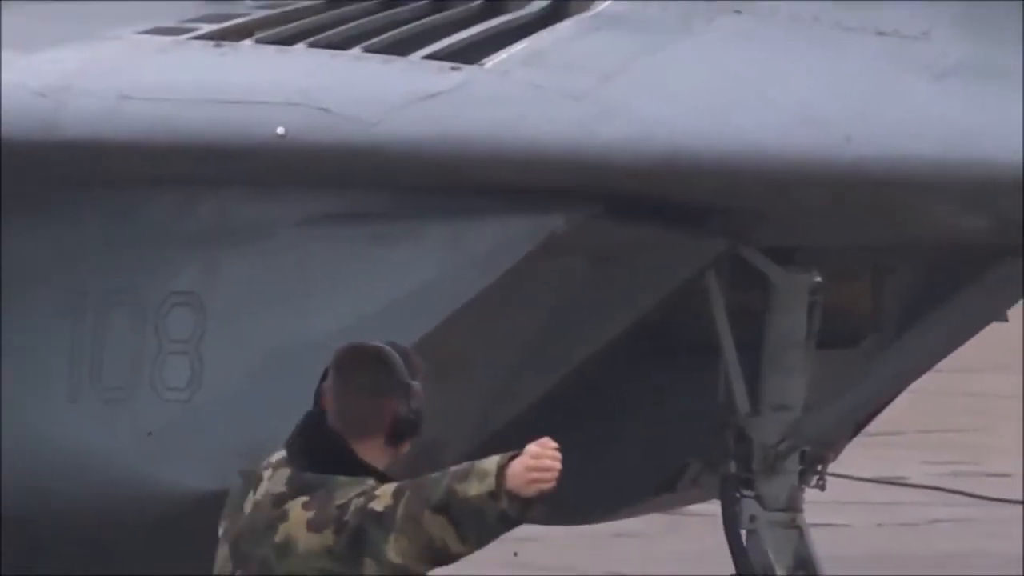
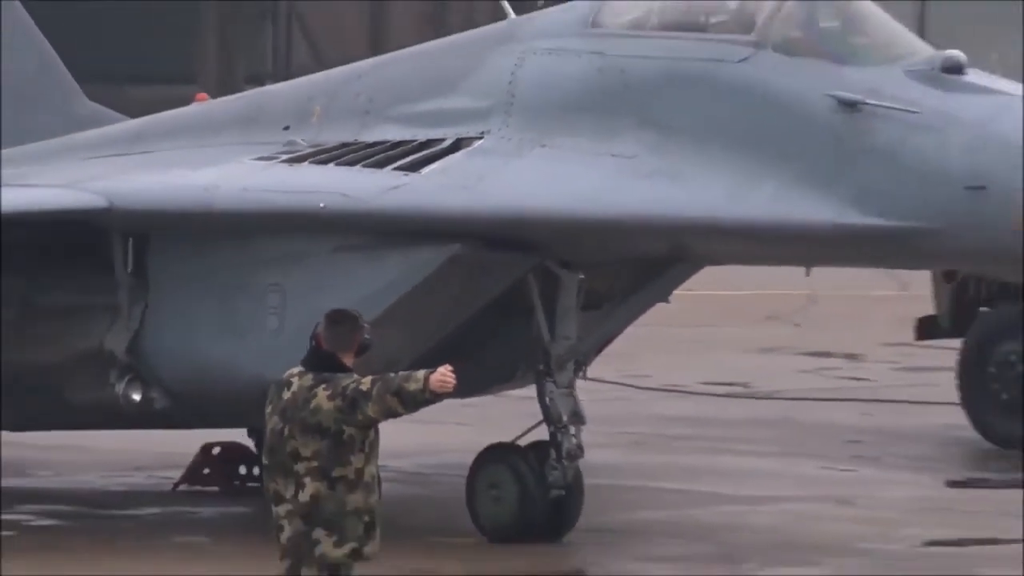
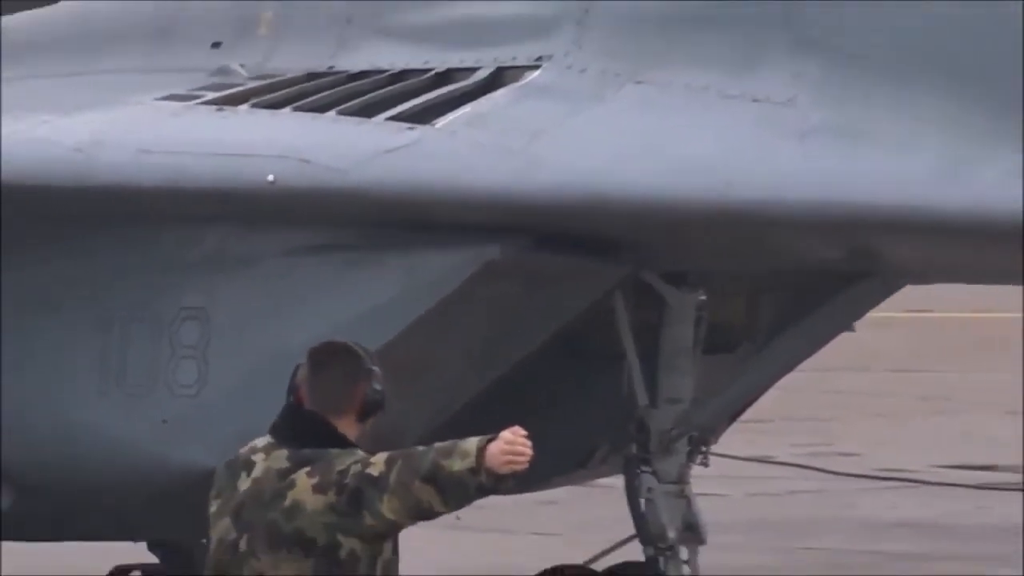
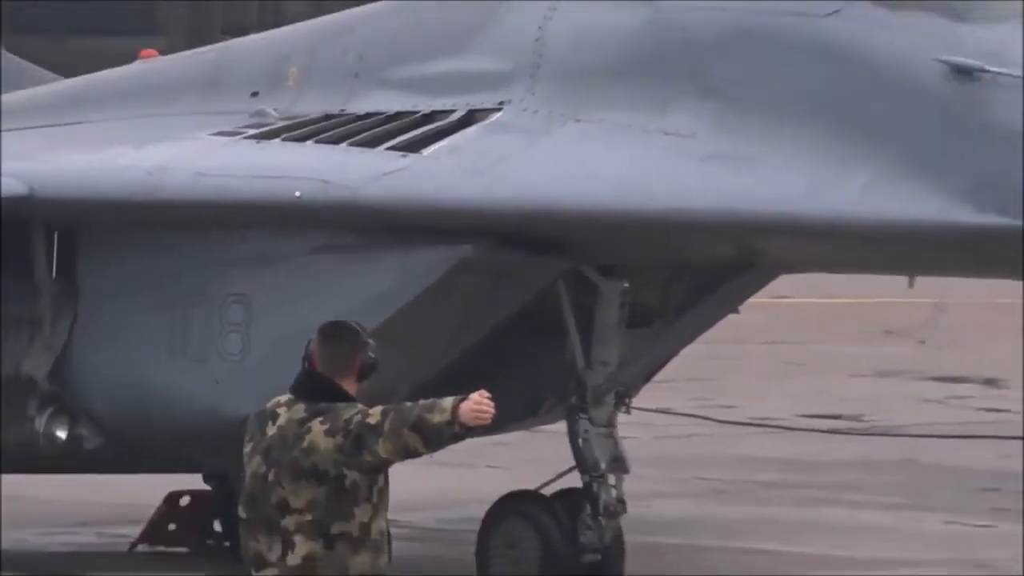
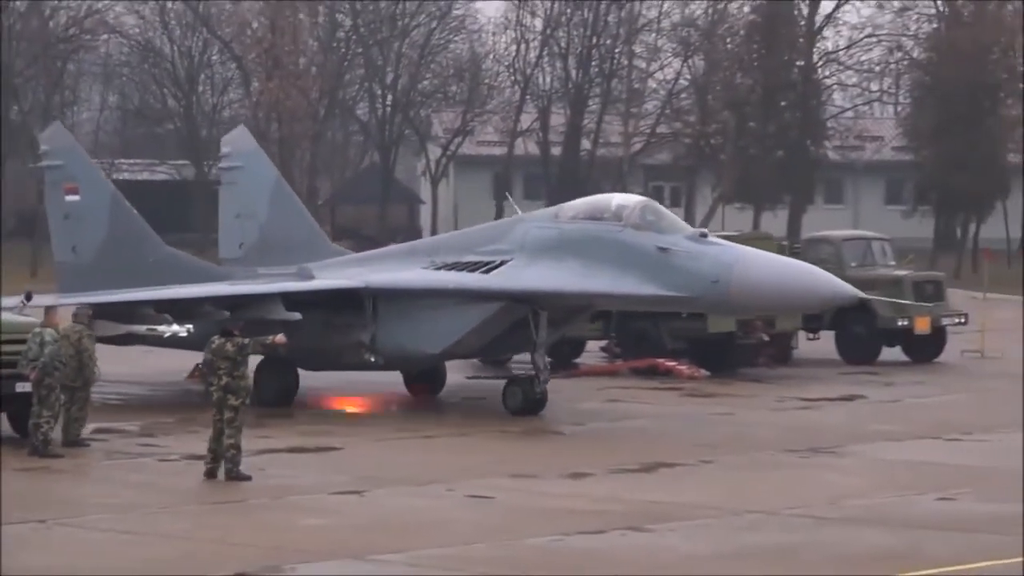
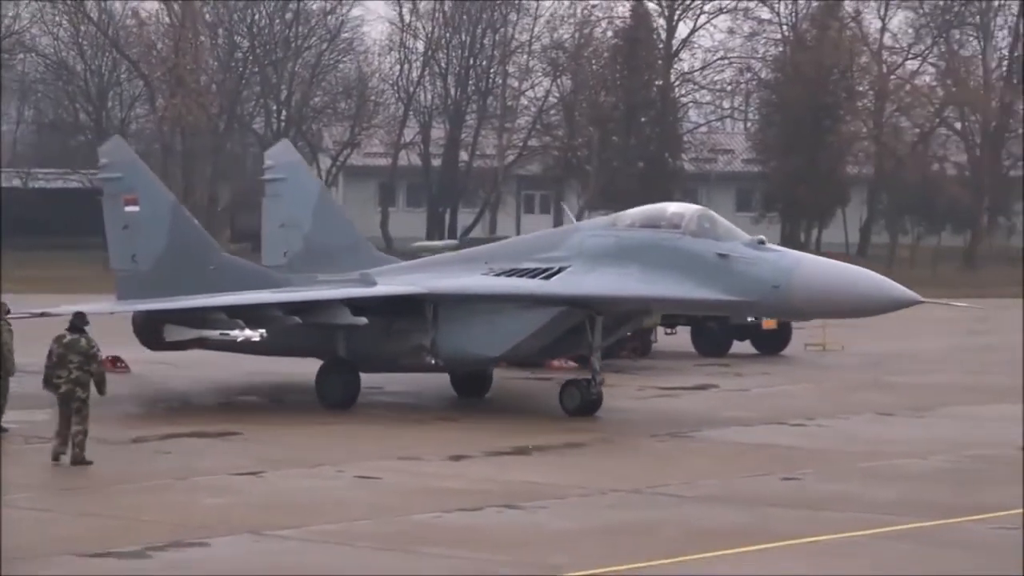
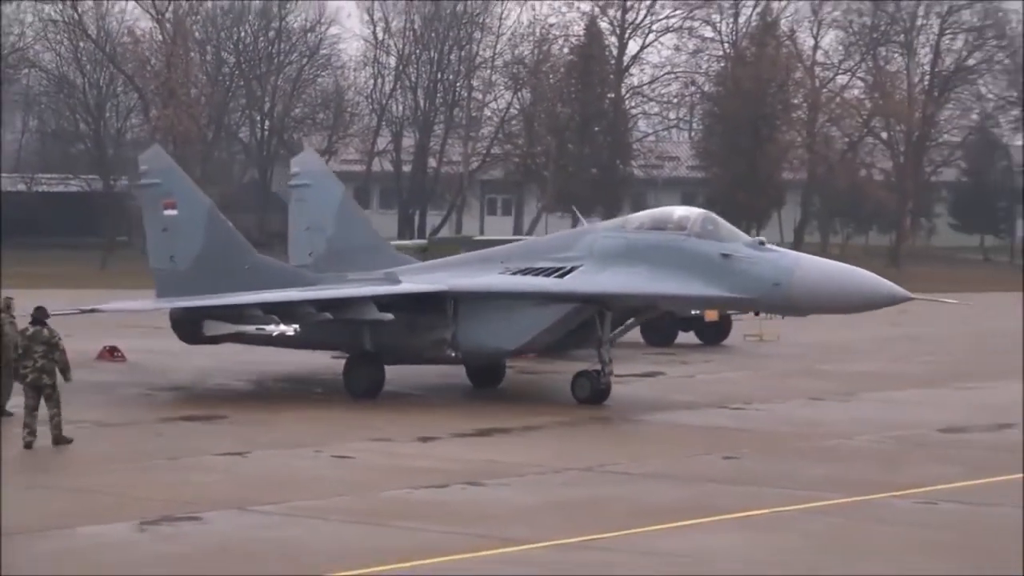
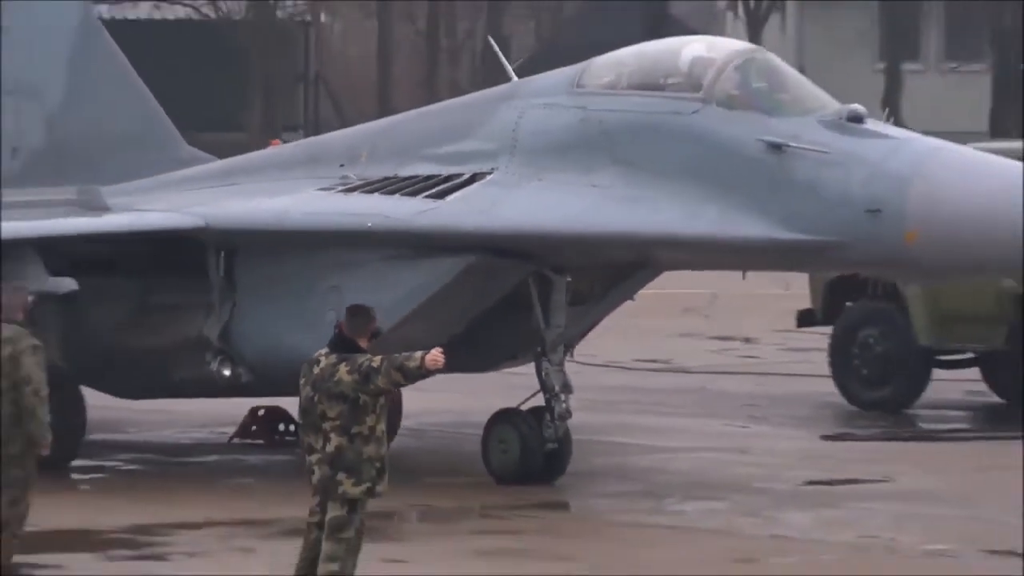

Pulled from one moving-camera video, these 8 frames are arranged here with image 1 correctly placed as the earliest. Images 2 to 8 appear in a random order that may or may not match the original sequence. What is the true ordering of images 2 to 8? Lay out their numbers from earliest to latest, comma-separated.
3, 4, 2, 8, 5, 6, 7
